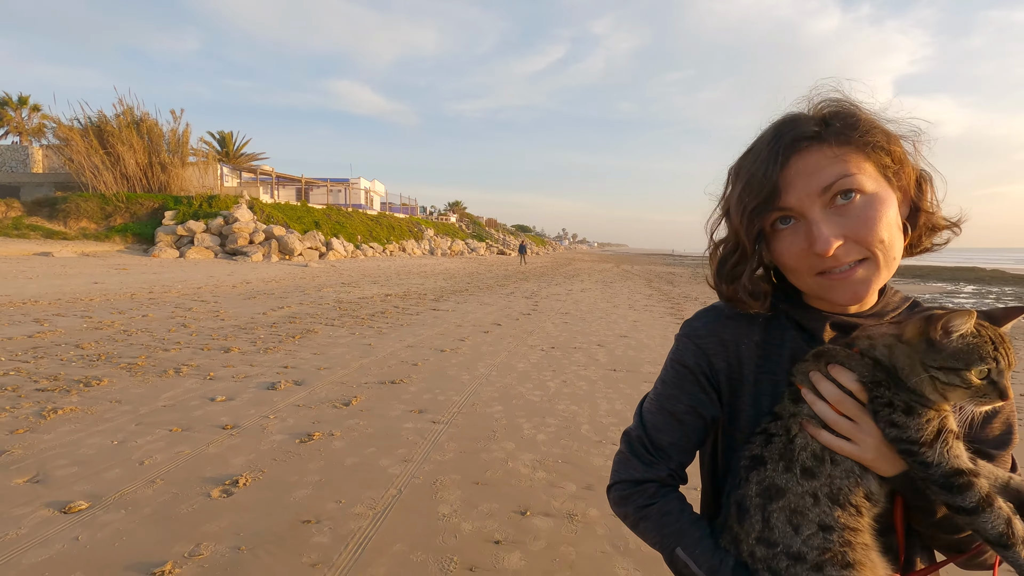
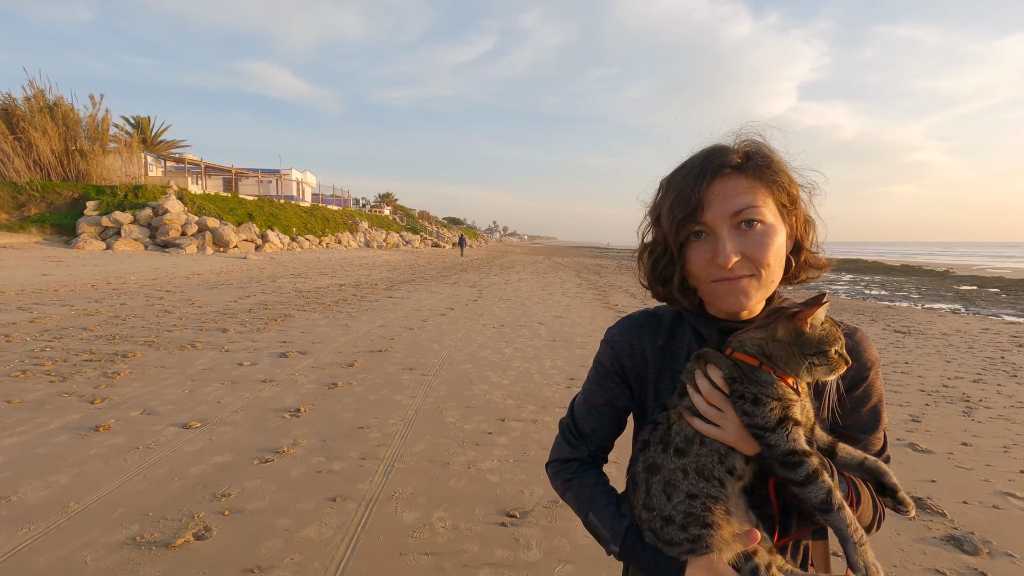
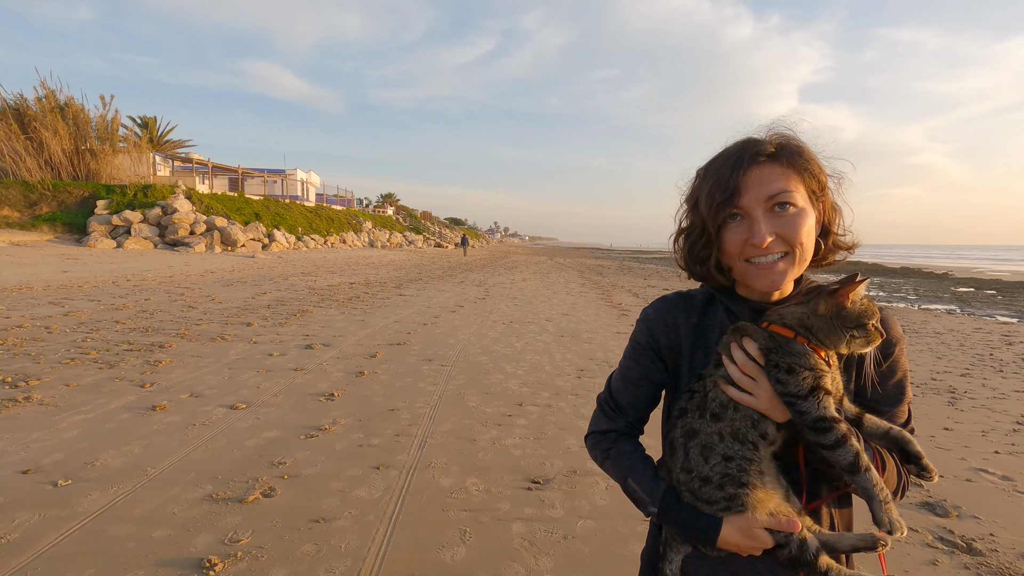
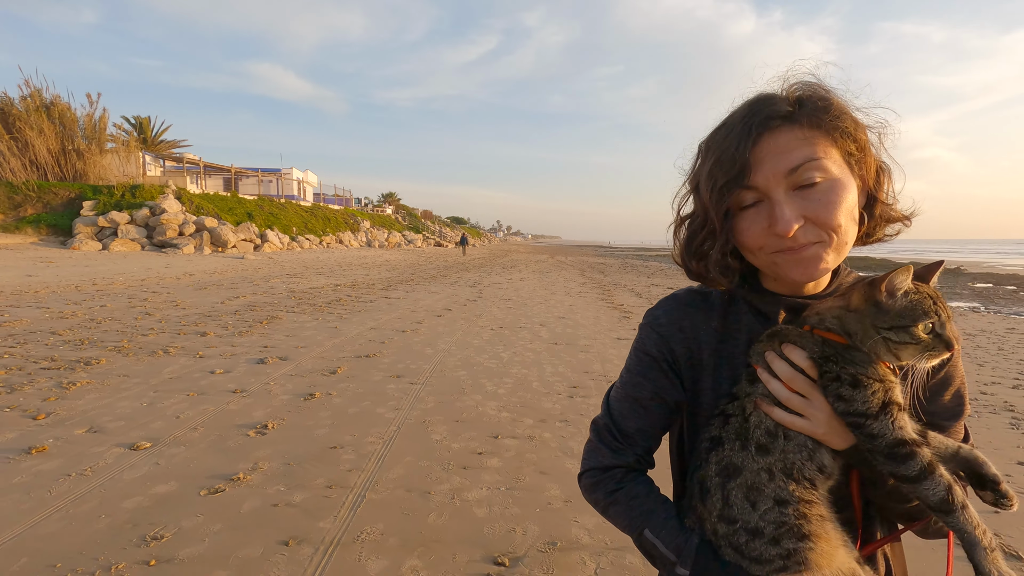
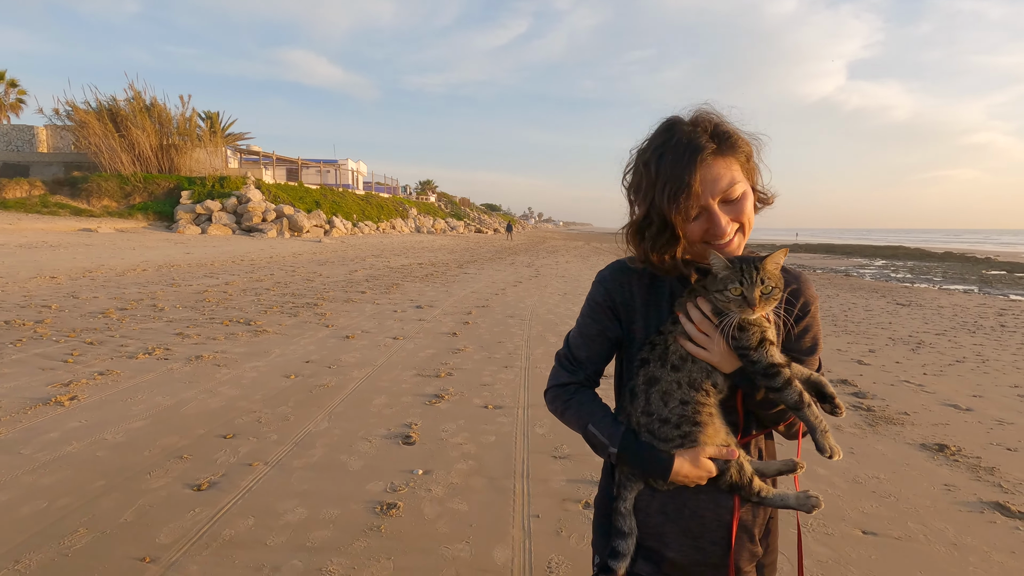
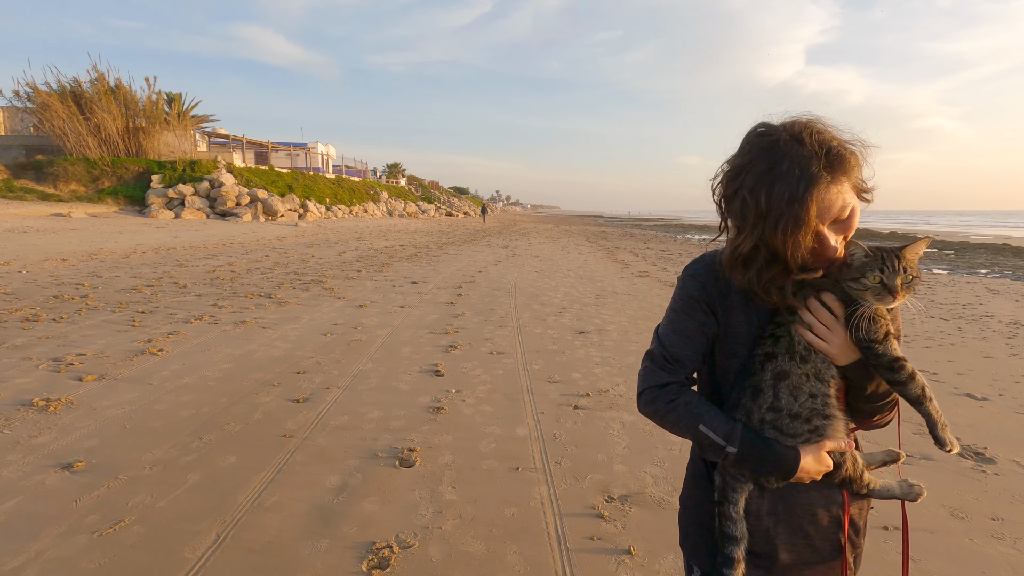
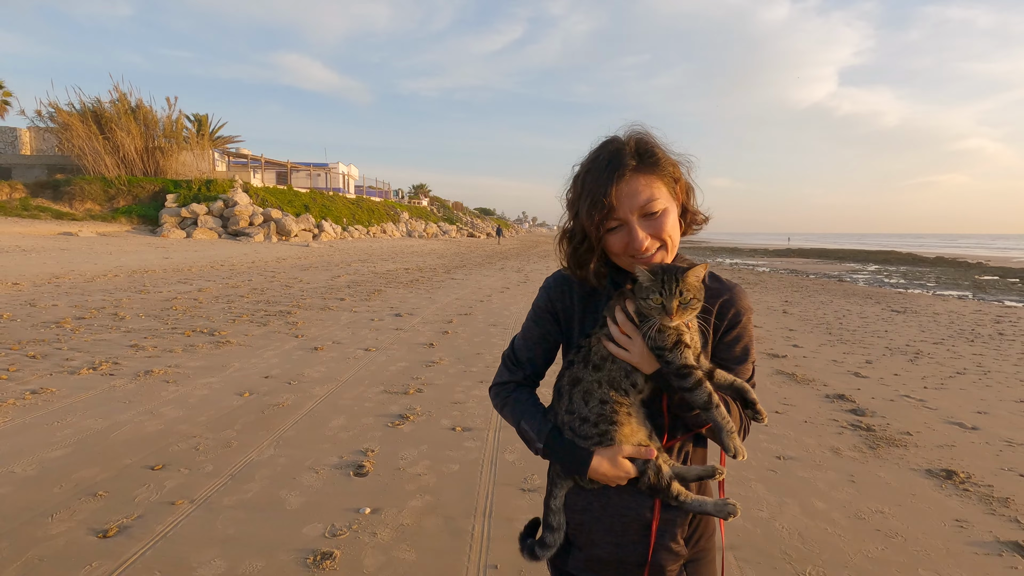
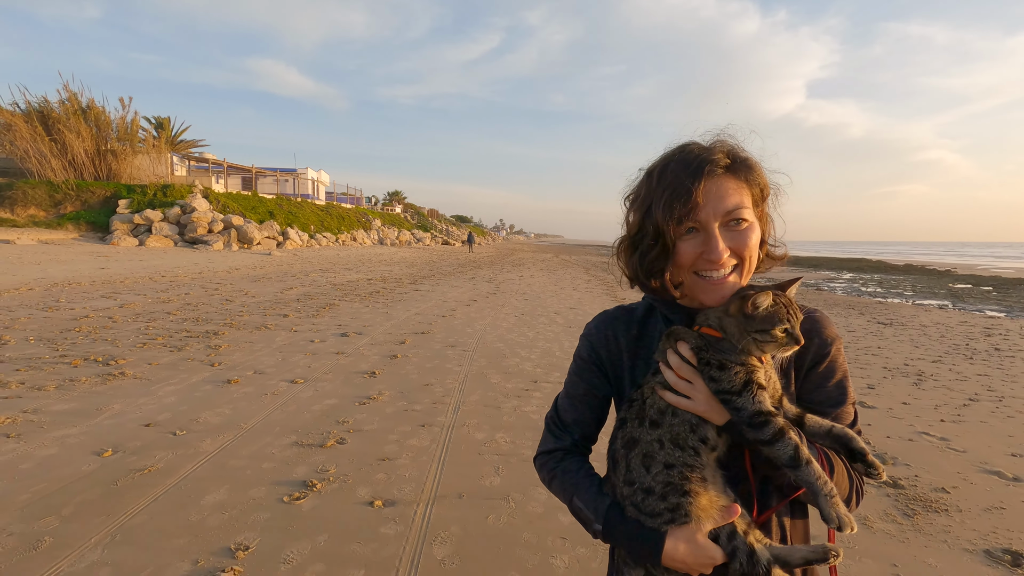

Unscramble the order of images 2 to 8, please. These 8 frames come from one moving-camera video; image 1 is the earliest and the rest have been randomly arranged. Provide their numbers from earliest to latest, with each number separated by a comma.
4, 2, 3, 8, 7, 5, 6
